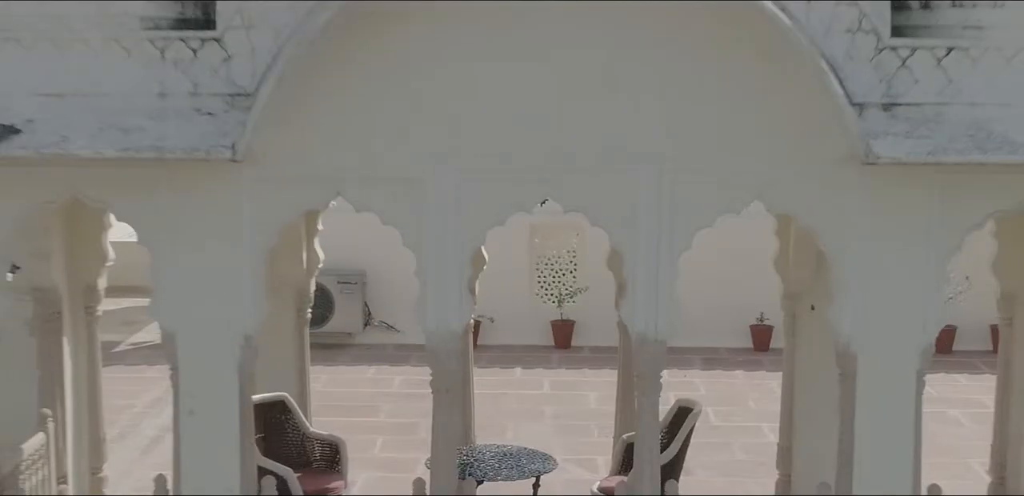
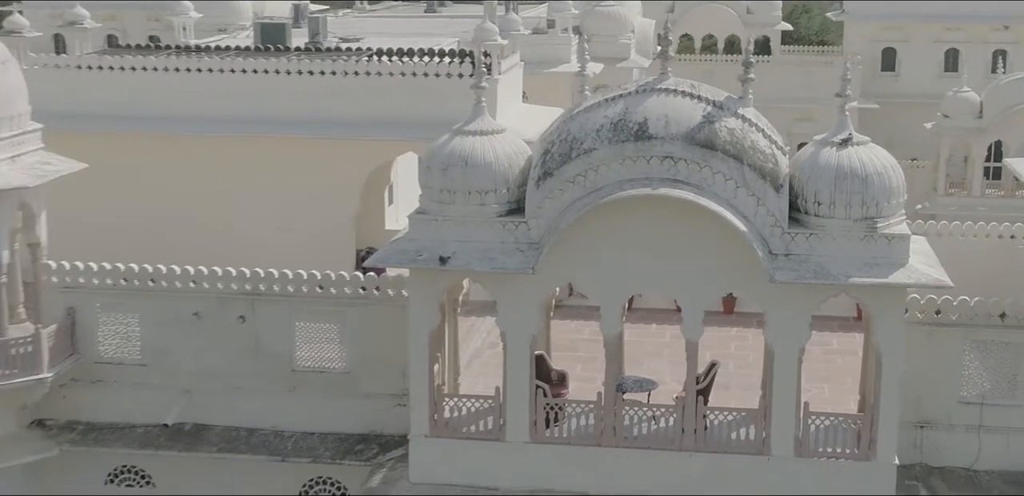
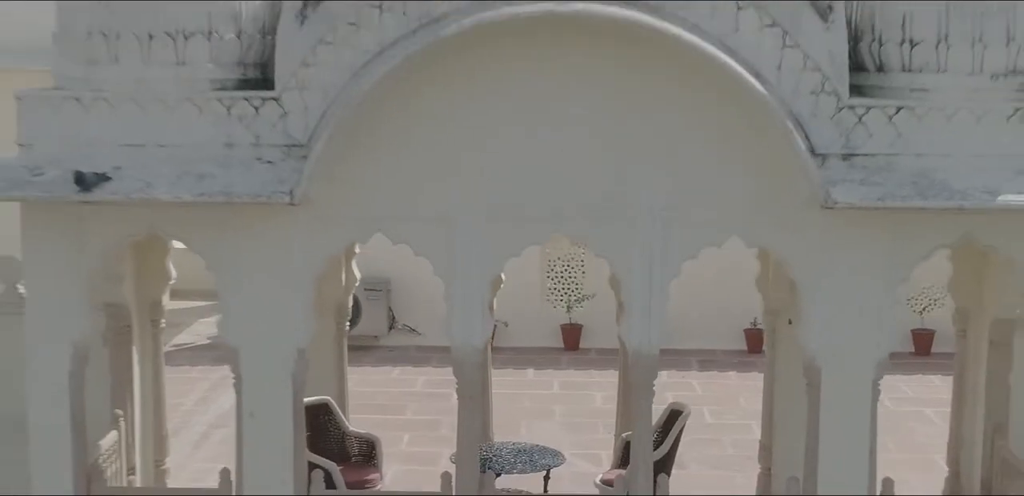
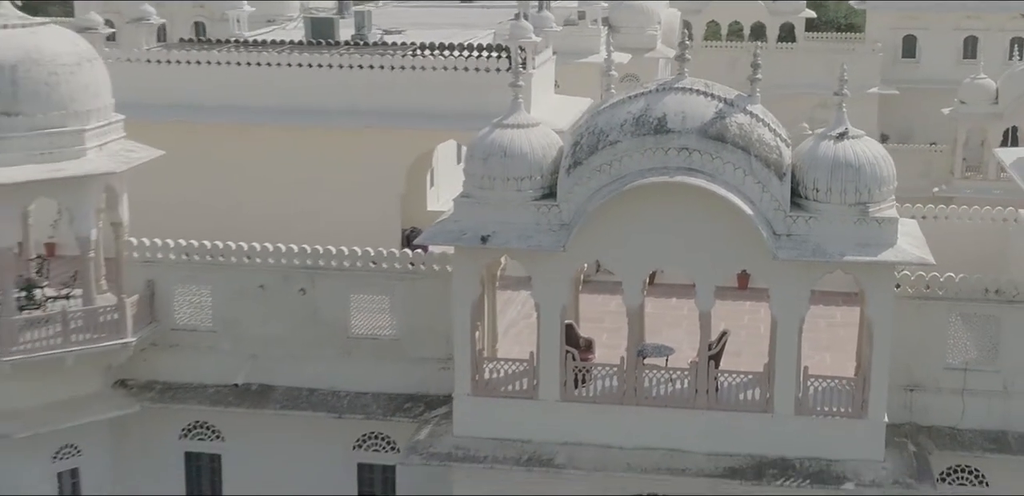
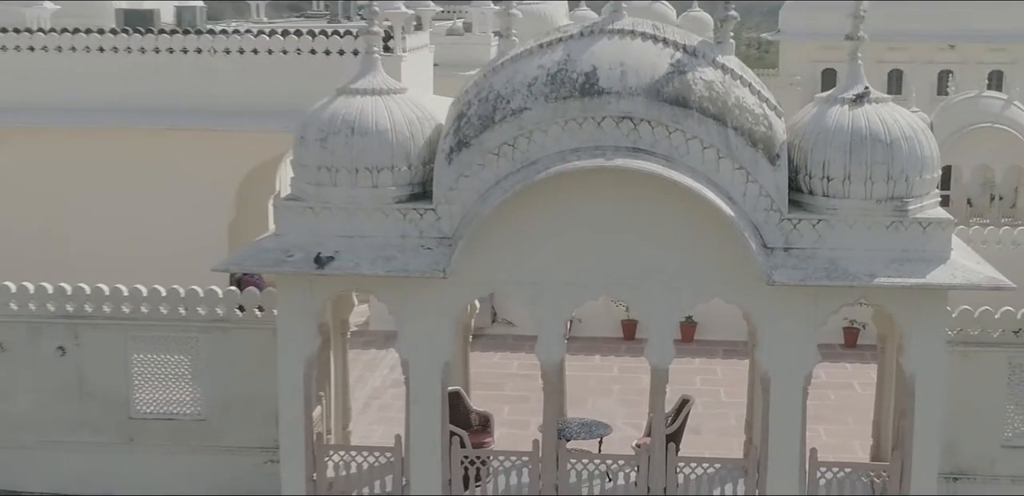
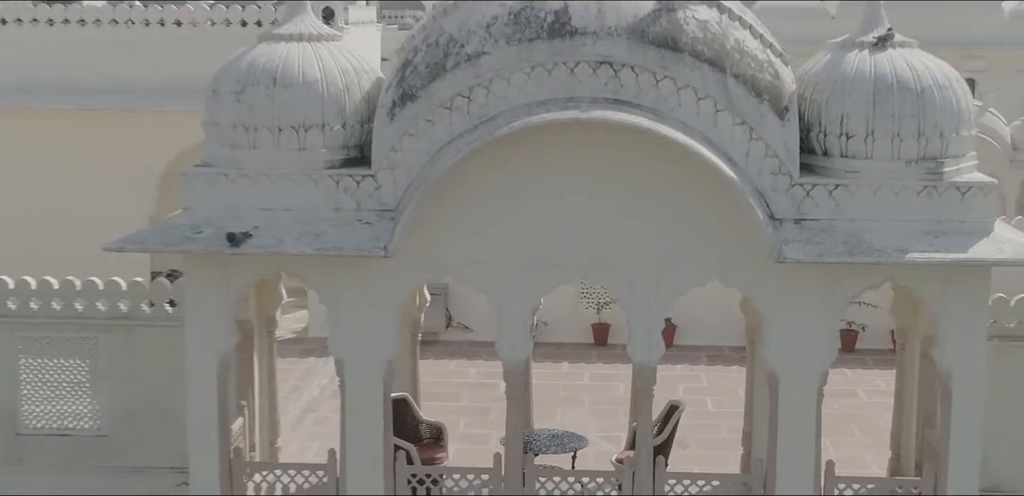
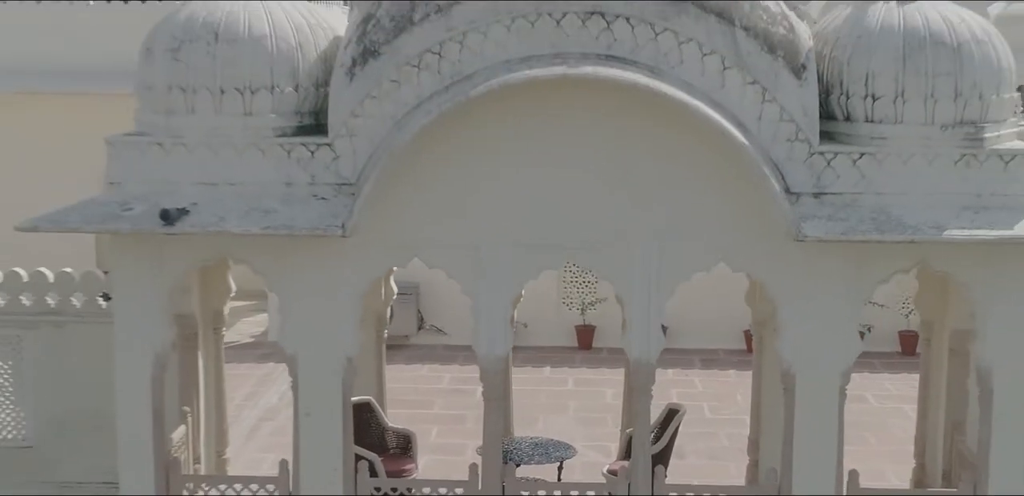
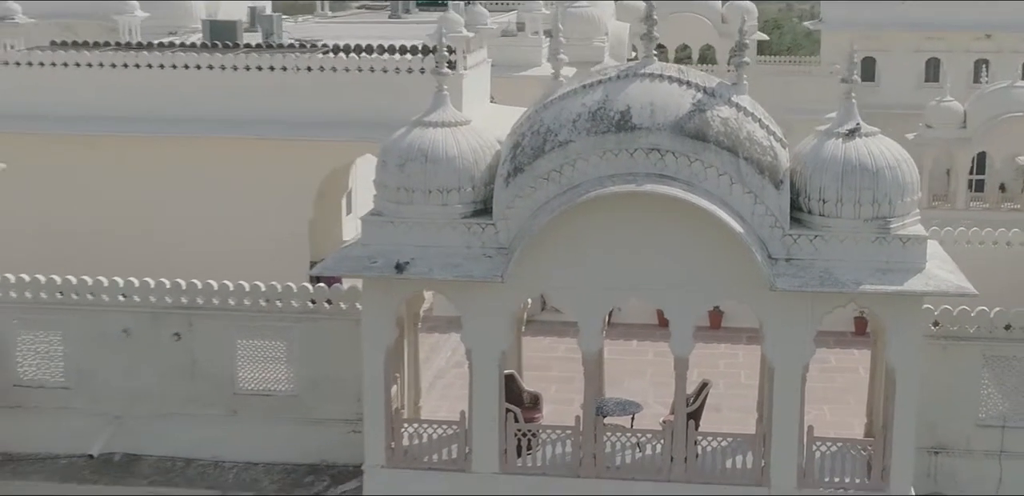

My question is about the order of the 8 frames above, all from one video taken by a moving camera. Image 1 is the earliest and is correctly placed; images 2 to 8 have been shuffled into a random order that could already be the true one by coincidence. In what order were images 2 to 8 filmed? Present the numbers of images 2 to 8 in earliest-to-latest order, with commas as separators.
3, 7, 6, 5, 8, 2, 4
